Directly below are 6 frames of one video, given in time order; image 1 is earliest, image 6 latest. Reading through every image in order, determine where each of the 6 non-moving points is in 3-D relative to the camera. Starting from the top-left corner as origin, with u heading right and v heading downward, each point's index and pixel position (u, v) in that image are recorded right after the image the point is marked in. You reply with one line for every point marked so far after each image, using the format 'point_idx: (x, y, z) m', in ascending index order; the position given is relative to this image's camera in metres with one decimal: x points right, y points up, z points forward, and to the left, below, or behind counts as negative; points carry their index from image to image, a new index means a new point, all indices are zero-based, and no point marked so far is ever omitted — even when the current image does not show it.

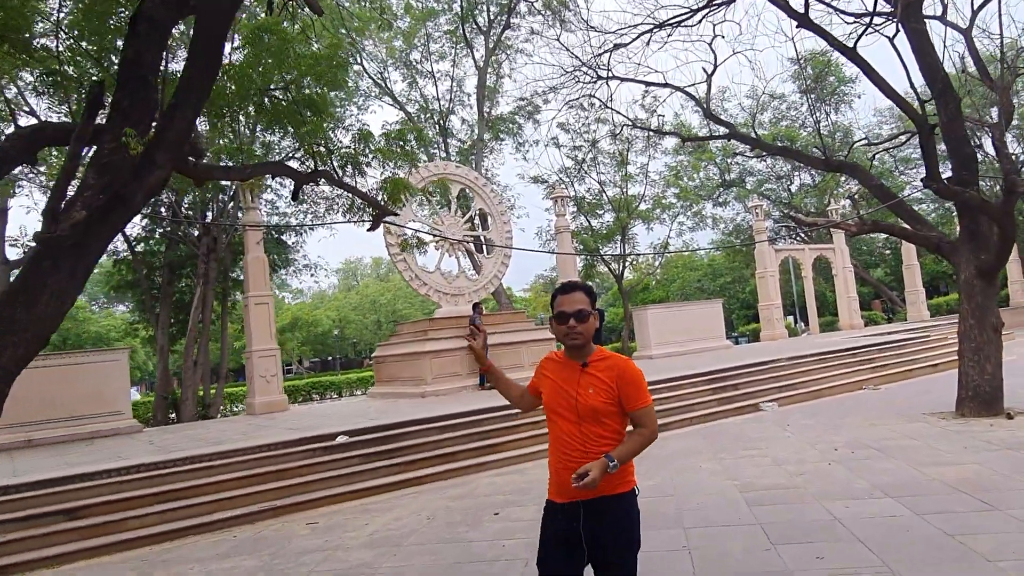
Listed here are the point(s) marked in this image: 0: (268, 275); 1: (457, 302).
0: (-3.9, +0.2, +12.6) m
1: (-1.0, -0.2, +13.9) m
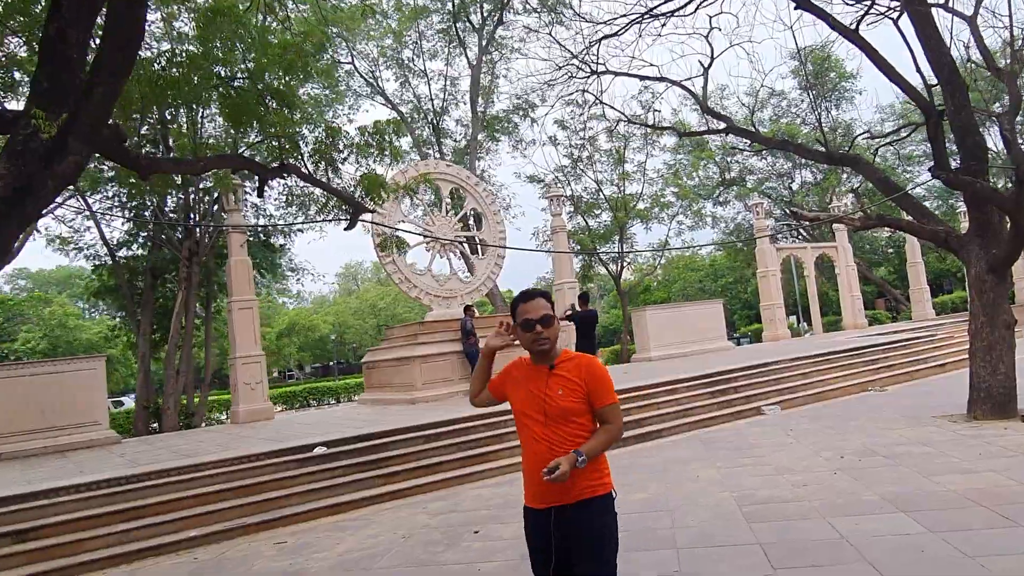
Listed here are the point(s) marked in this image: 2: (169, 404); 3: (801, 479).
0: (-4.1, +0.1, +12.2) m
1: (-1.1, -0.3, +13.5) m
2: (-5.2, -1.8, +11.8) m
3: (+2.2, -1.5, +5.9) m
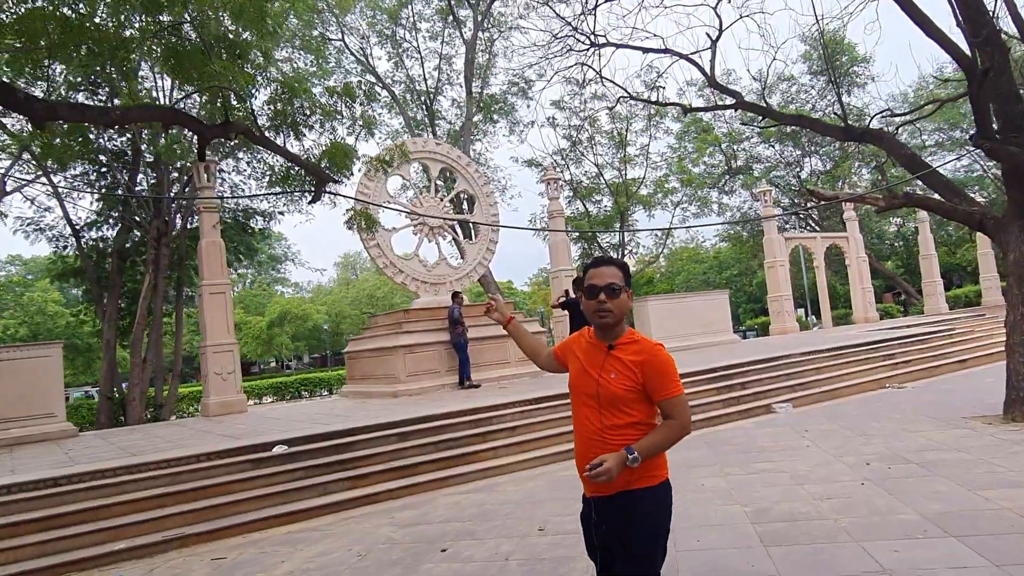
0: (-4.2, +0.4, +11.4) m
1: (-1.2, -0.1, +12.7) m
2: (-5.3, -1.5, +11.0) m
3: (+2.0, -1.3, +5.1) m
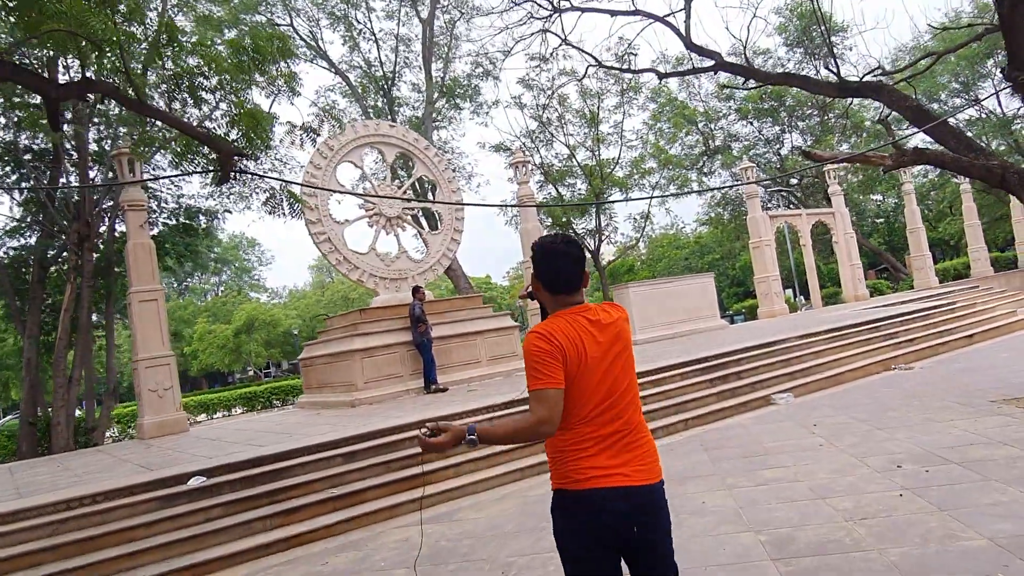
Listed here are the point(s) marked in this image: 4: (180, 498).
0: (-4.6, +0.3, +10.2) m
1: (-1.7, 0.0, +11.6) m
2: (-5.7, -1.6, +9.8) m
3: (+1.8, -1.2, +4.1) m
4: (-2.3, -1.4, +5.4) m
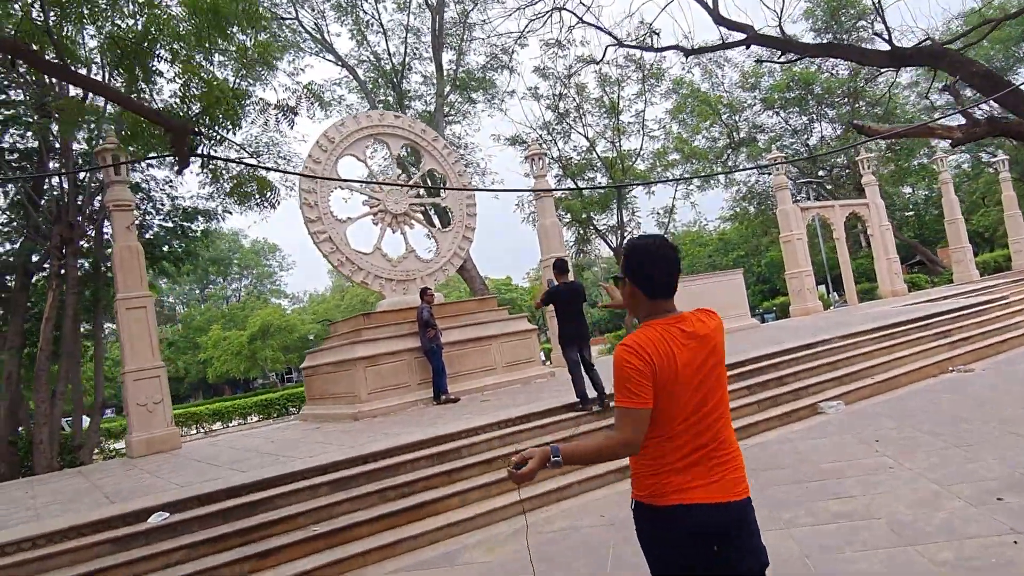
0: (-4.5, +0.2, +9.5) m
1: (-1.5, 0.0, +10.8) m
2: (-5.5, -1.7, +9.2) m
3: (+1.8, -1.1, +3.2) m
4: (-2.2, -1.5, +4.6) m
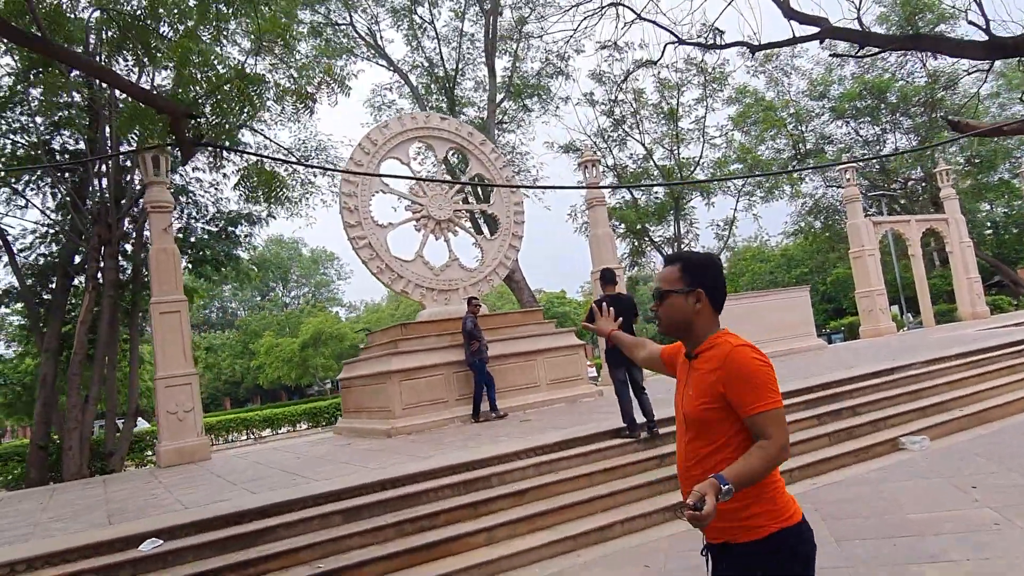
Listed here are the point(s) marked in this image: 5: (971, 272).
0: (-3.9, +0.2, +9.2) m
1: (-0.8, -0.2, +10.3) m
2: (-5.0, -1.8, +8.9) m
3: (+1.9, -1.2, +2.5) m
4: (-2.0, -1.5, +4.2) m
5: (+10.8, +0.4, +18.5) m
